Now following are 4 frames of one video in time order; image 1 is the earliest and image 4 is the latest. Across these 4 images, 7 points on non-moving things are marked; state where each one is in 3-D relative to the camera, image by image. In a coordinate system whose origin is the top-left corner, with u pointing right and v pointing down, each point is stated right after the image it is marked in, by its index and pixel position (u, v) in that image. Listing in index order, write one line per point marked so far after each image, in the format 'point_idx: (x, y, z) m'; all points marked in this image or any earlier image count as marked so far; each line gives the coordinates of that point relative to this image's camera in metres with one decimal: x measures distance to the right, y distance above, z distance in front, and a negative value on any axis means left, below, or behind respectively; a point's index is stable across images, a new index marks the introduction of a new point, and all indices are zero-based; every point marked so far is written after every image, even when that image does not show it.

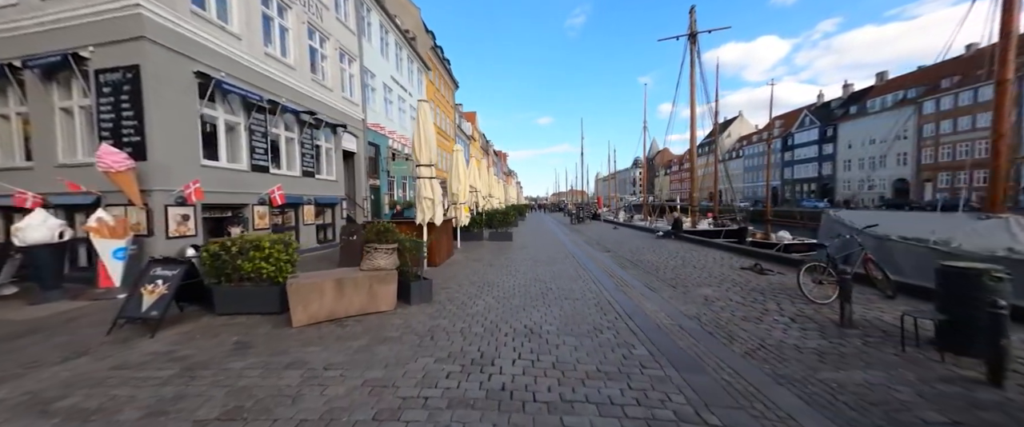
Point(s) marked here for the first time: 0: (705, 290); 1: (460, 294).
0: (+4.2, -1.7, +7.8) m
1: (-1.0, -1.6, +7.1) m
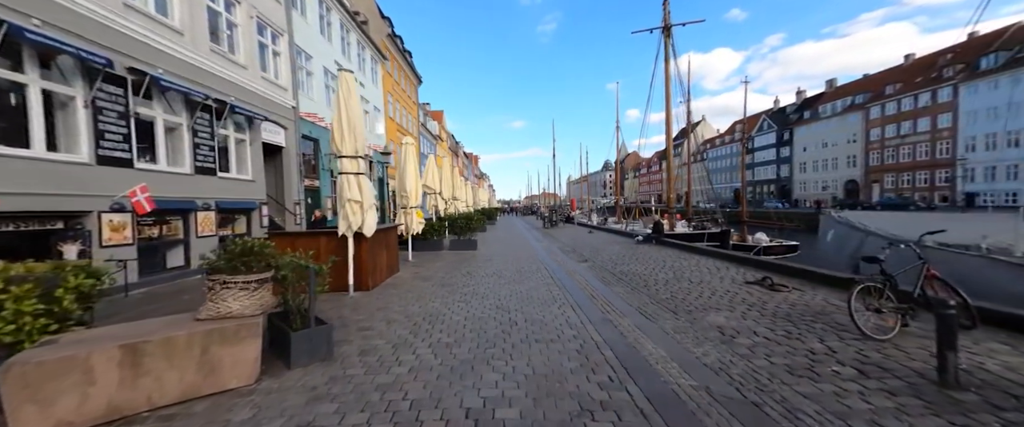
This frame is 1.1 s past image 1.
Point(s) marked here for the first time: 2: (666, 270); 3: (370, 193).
0: (+3.4, -1.7, +5.9) m
1: (-1.8, -1.7, +4.8) m
2: (+4.3, -1.6, +9.8) m
3: (-2.9, +0.4, +7.2) m
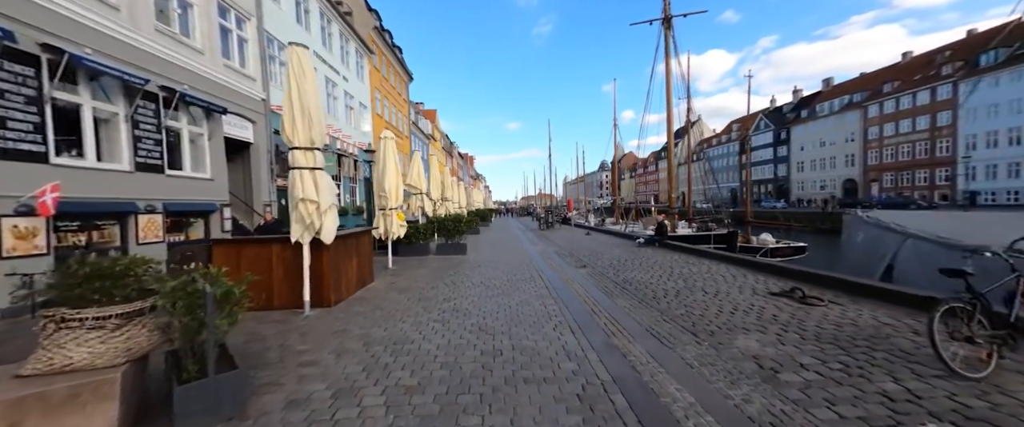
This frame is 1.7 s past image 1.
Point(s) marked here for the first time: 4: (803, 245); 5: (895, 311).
0: (+3.2, -1.8, +4.8) m
1: (-2.0, -1.8, +3.7) m
2: (+4.0, -1.6, +8.7) m
3: (-3.1, +0.4, +6.0) m
4: (+15.5, -1.7, +18.9) m
5: (+5.8, -1.5, +5.4) m
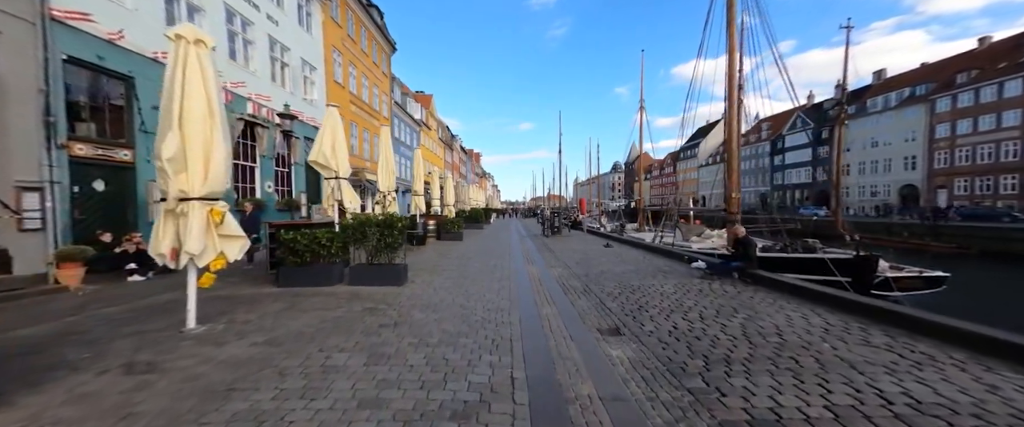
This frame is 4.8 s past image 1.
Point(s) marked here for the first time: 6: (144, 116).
0: (+2.3, -1.9, -1.2) m
1: (-2.9, -1.7, -2.3) m
2: (+3.2, -1.7, +2.6) m
3: (-3.9, +0.4, +0.1) m
4: (+15.0, -2.1, +12.5) m
5: (+4.9, -1.7, -0.8) m
6: (-9.4, +2.5, +9.1) m
